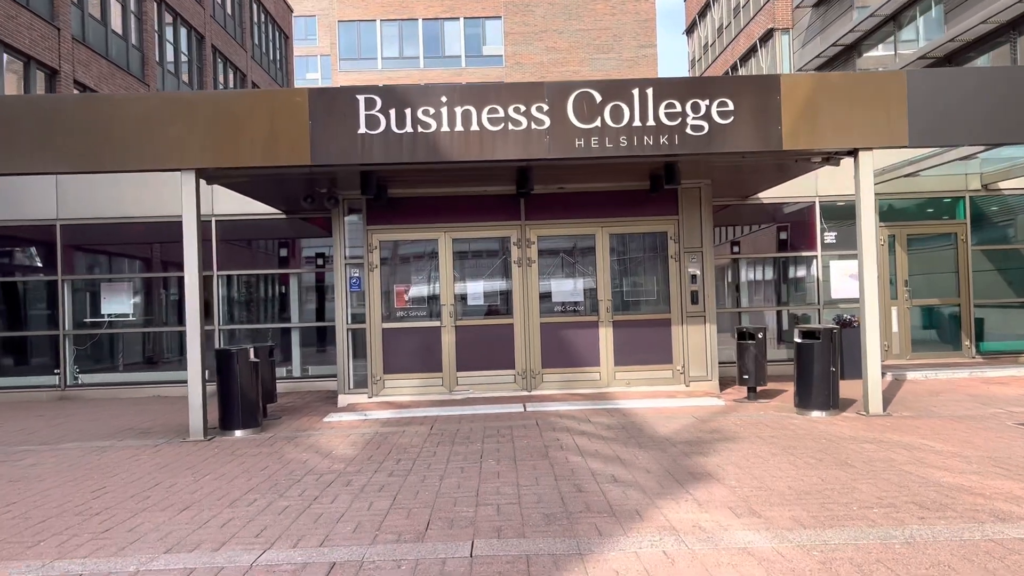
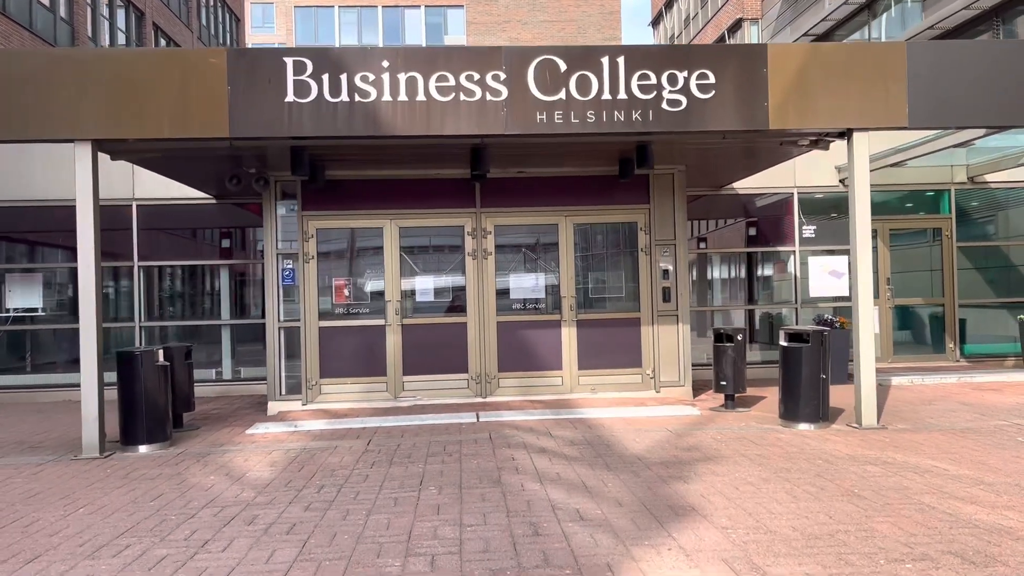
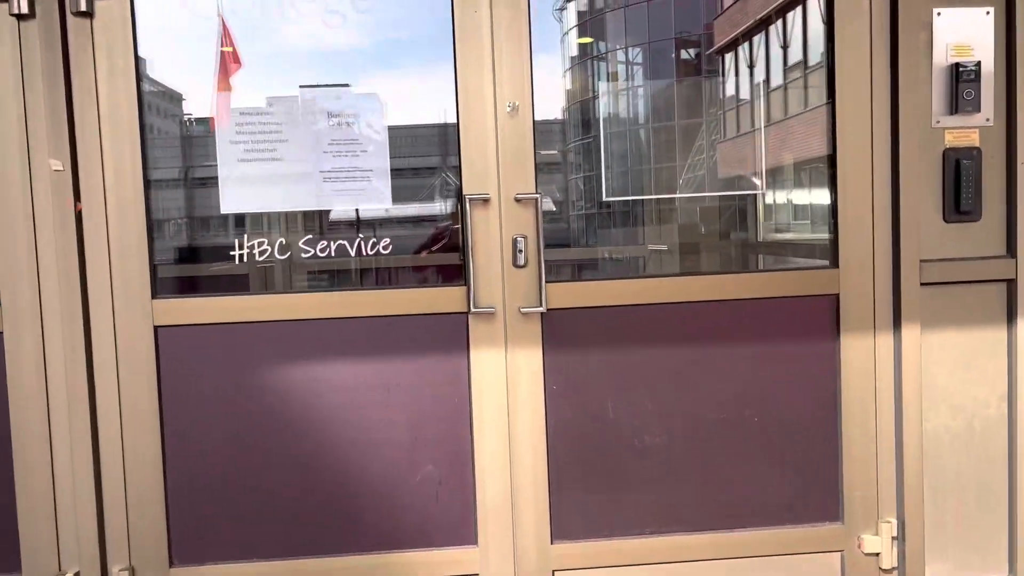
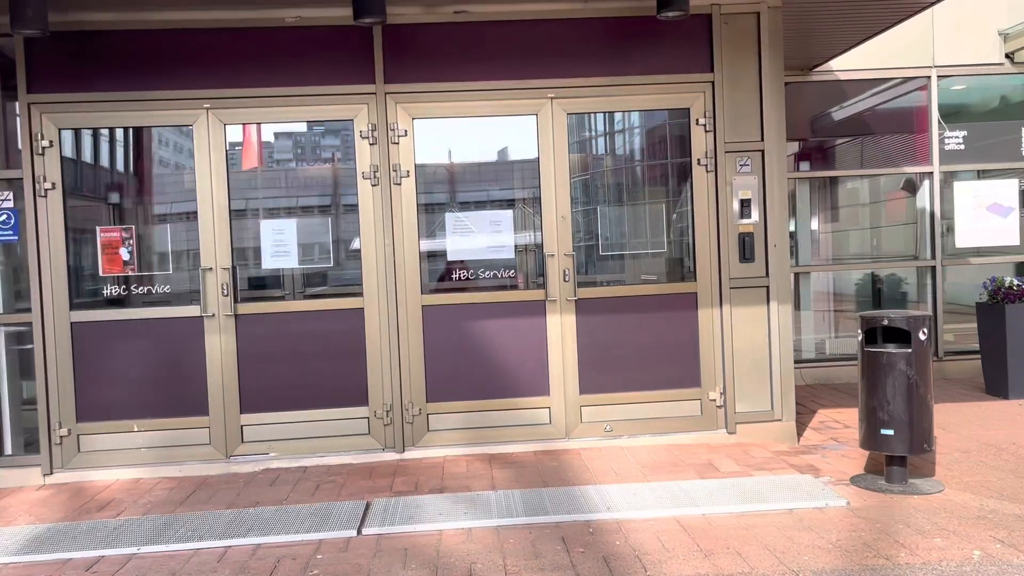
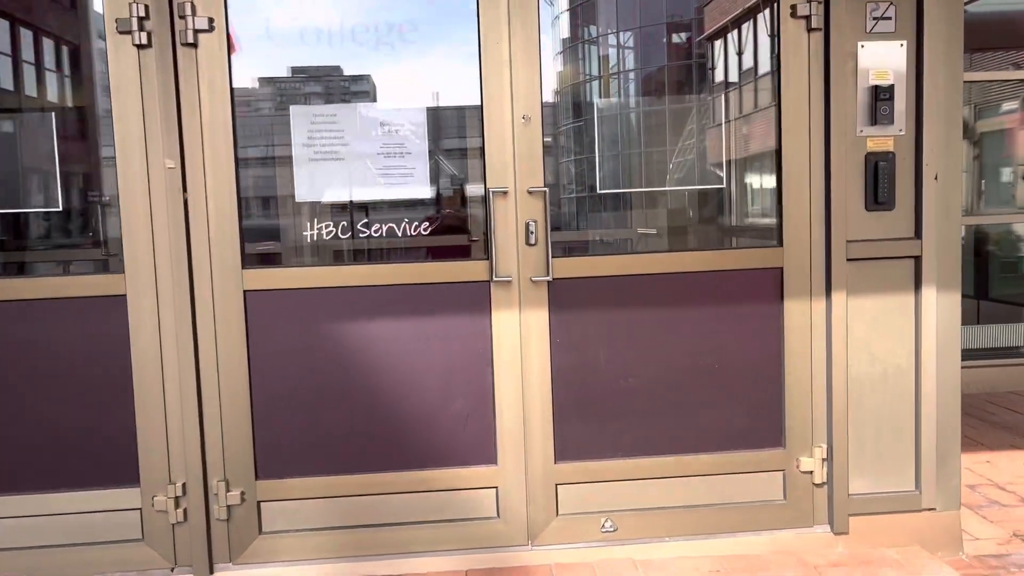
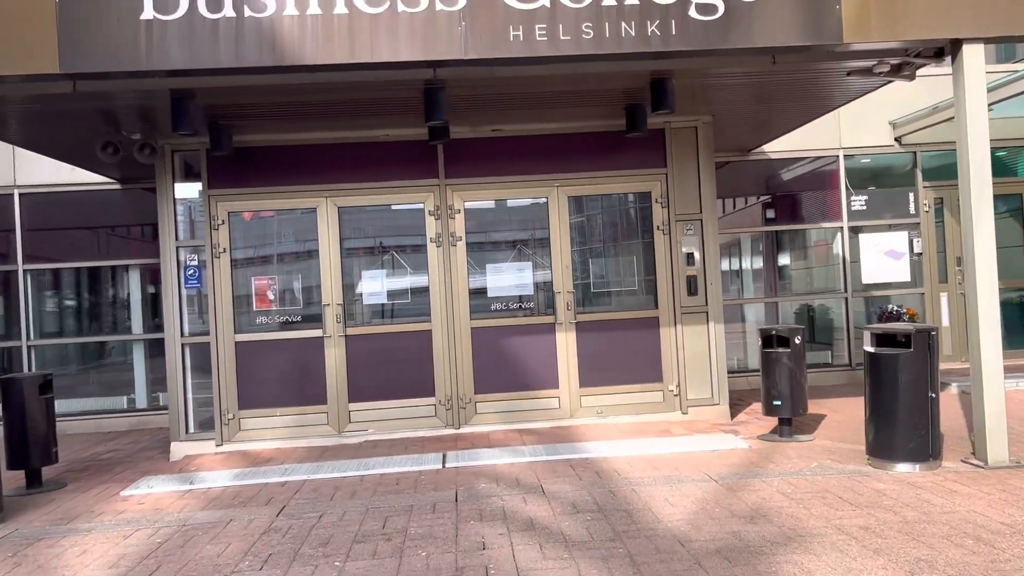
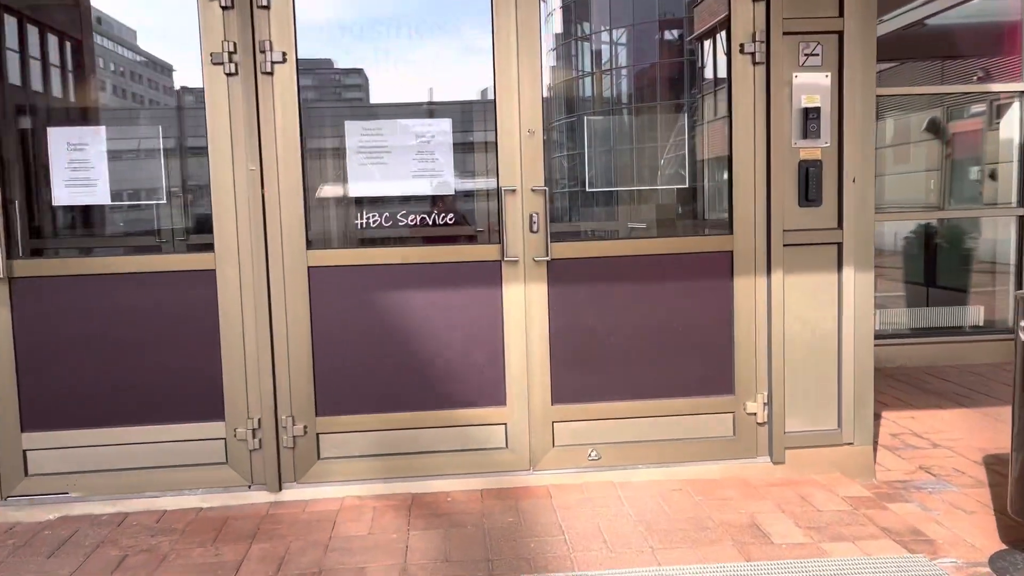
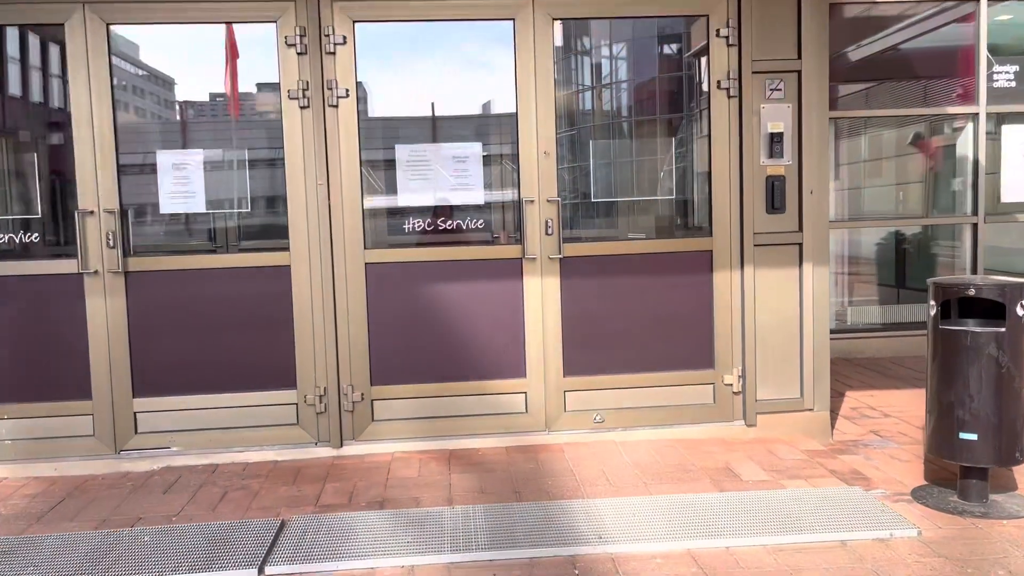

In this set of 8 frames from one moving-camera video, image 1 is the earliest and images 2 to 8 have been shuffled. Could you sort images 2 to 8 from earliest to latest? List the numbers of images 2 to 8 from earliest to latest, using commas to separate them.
2, 6, 4, 8, 7, 5, 3
